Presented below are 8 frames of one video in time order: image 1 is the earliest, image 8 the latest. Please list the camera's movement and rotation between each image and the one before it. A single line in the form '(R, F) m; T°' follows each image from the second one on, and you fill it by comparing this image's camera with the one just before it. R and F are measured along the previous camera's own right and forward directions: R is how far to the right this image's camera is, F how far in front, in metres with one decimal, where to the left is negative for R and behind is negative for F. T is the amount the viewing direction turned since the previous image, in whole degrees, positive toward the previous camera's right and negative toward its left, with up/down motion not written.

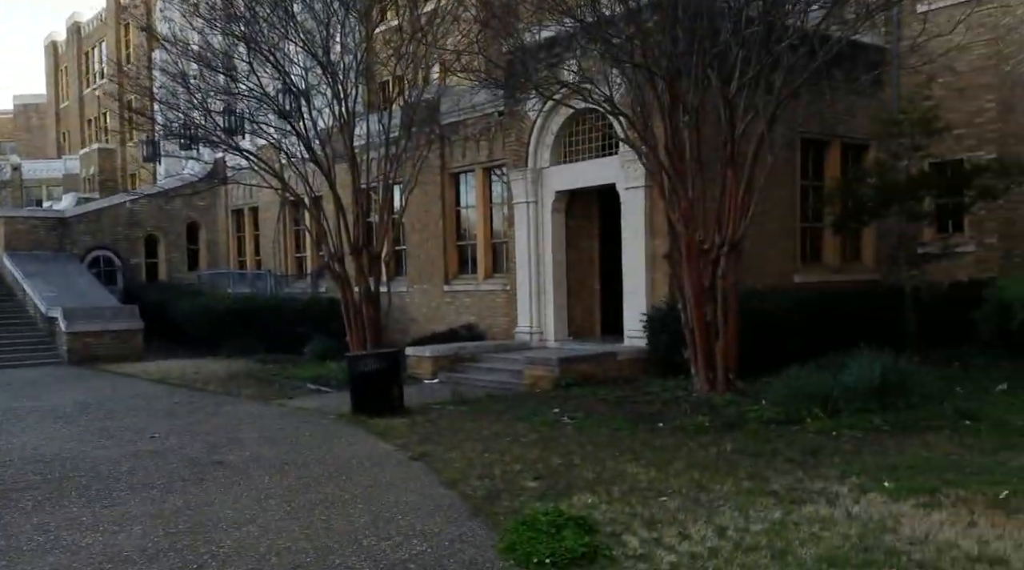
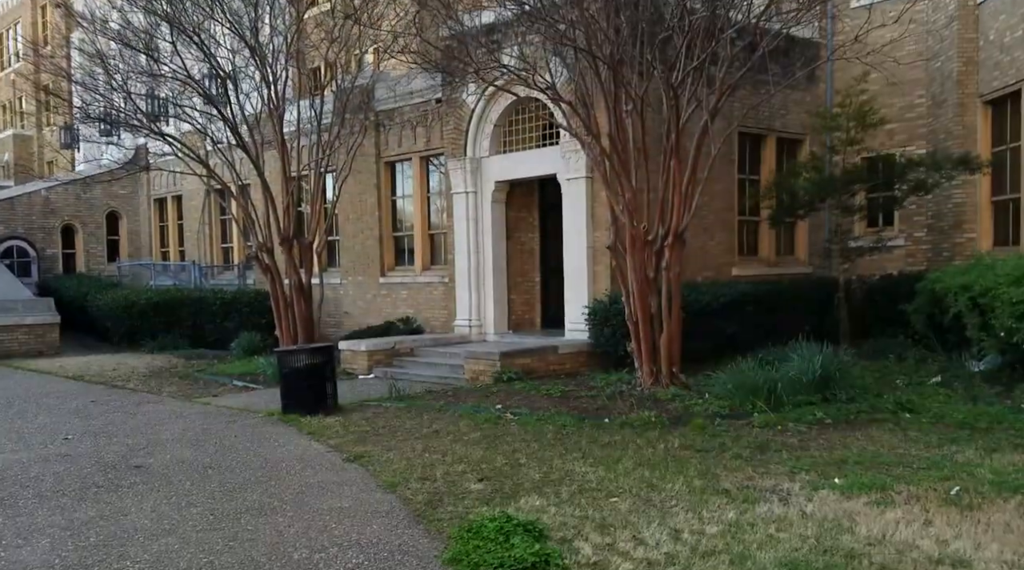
(-0.1, +0.3) m; +4°
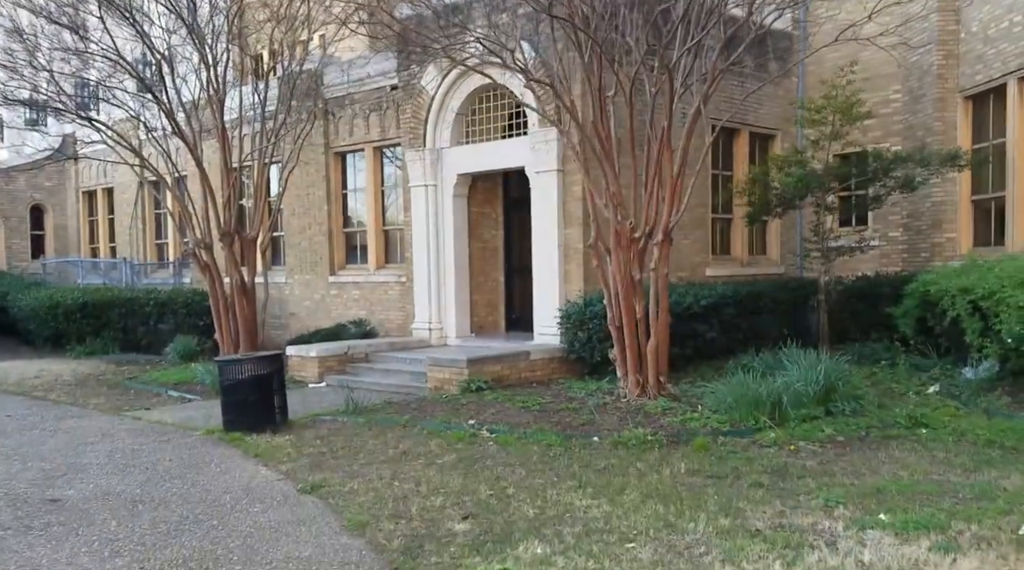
(-0.3, +1.0) m; +3°
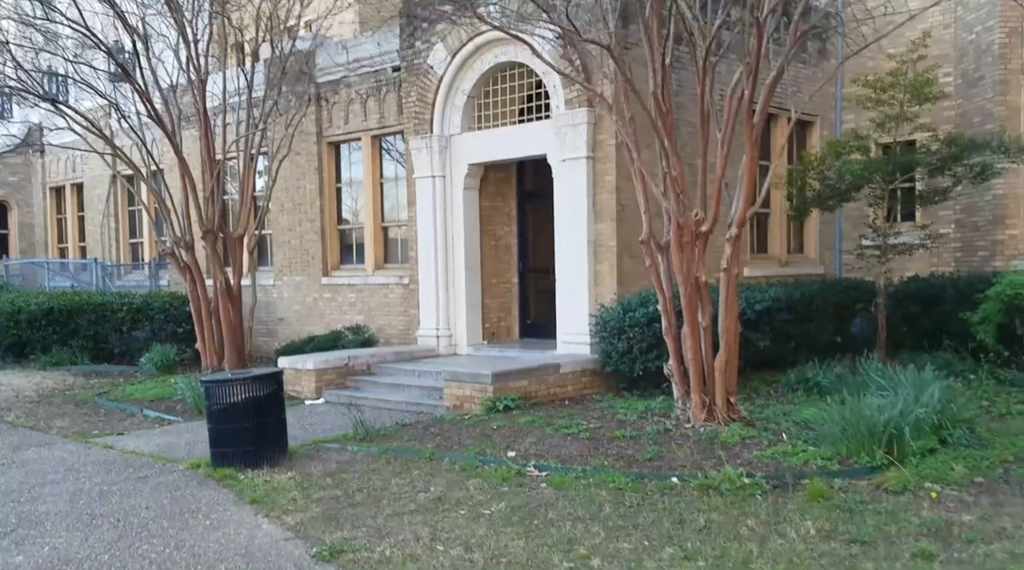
(-0.5, +1.5) m; +1°
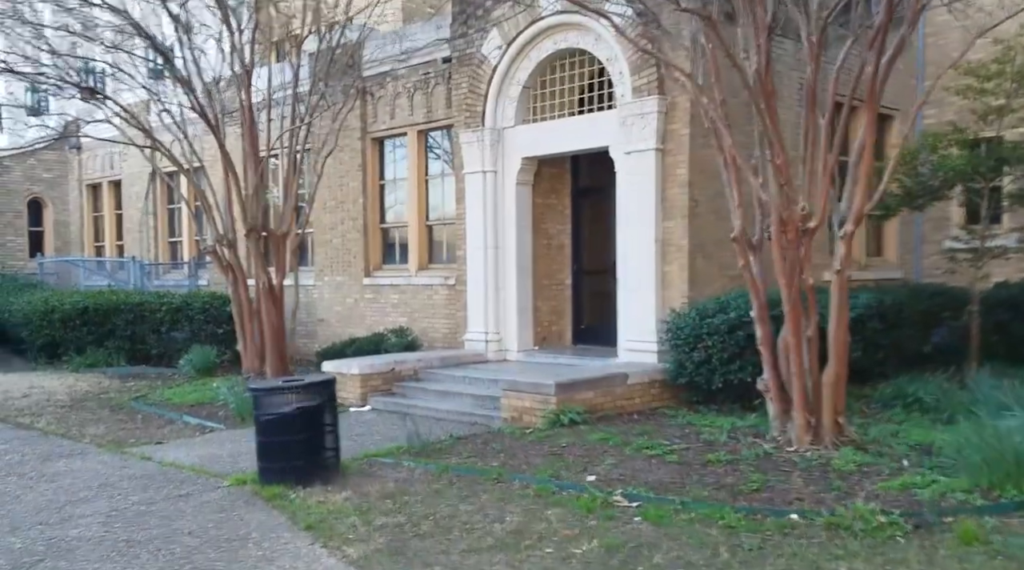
(-0.4, +0.8) m; -2°
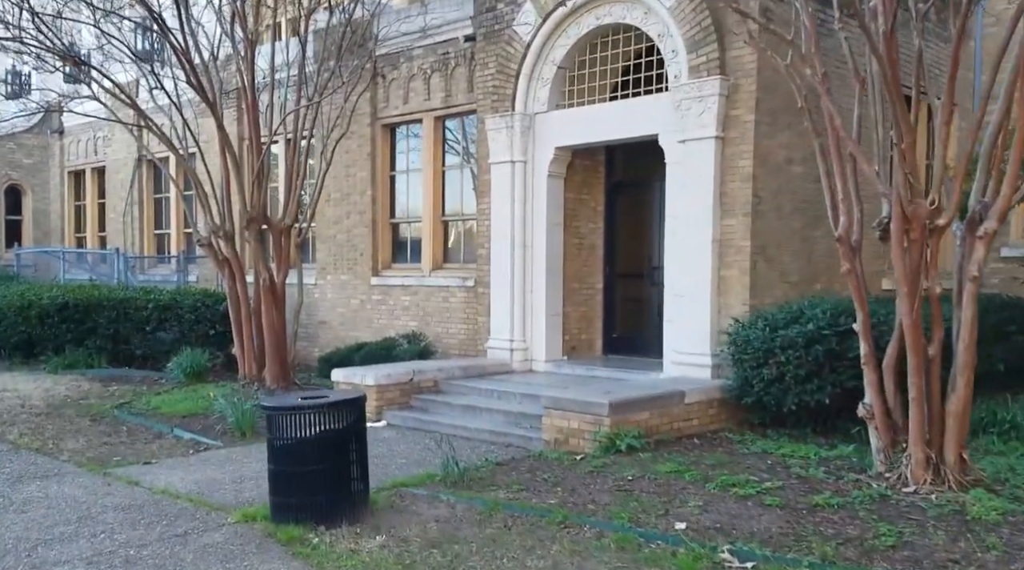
(-0.5, +1.2) m; +1°
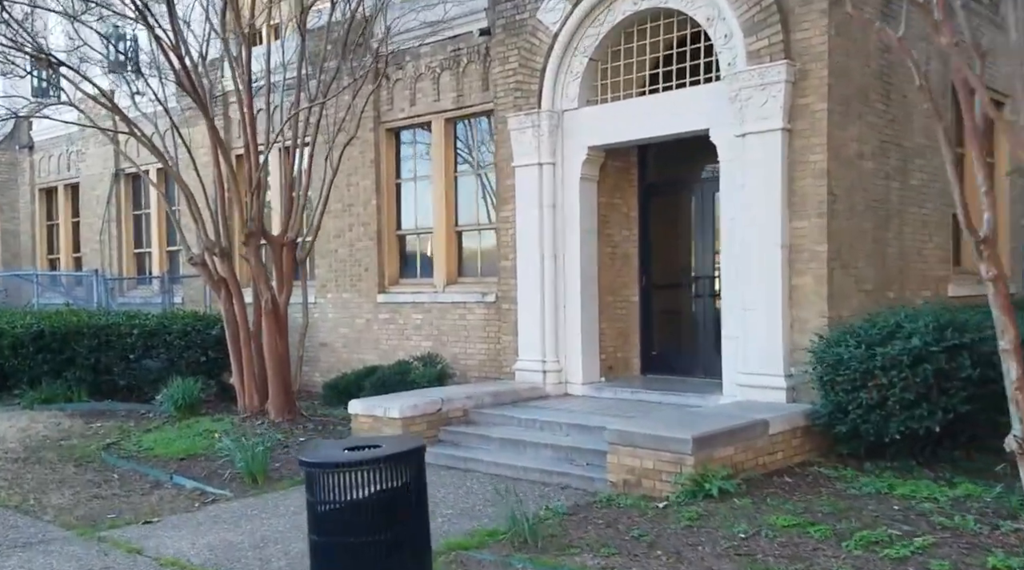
(-0.6, +1.1) m; +2°
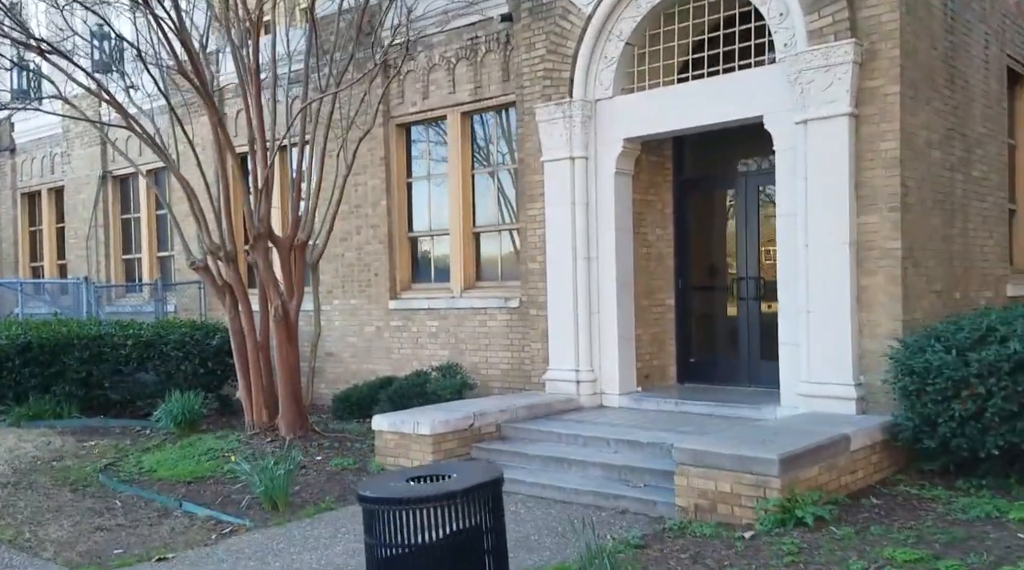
(-0.5, +0.7) m; +1°
